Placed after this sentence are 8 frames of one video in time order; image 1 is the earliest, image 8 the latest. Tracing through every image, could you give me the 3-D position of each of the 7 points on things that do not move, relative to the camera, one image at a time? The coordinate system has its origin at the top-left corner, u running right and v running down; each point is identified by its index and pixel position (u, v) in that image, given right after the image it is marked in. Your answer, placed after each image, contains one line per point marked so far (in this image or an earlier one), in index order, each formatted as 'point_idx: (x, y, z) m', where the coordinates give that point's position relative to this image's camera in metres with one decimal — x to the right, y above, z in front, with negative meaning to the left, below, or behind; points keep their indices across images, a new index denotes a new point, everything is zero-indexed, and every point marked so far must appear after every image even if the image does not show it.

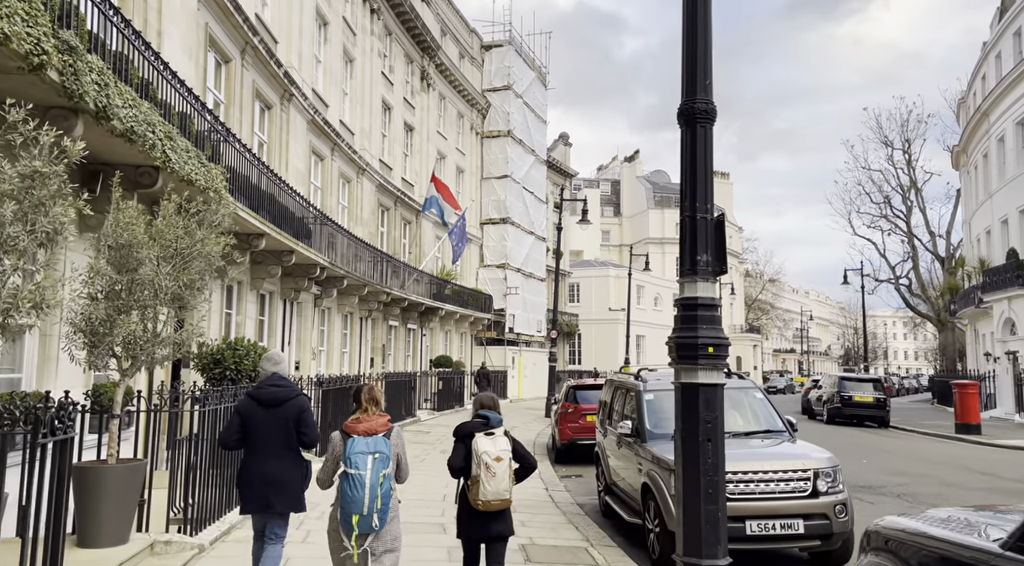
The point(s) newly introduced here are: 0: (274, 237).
0: (-4.3, +0.8, +15.1) m
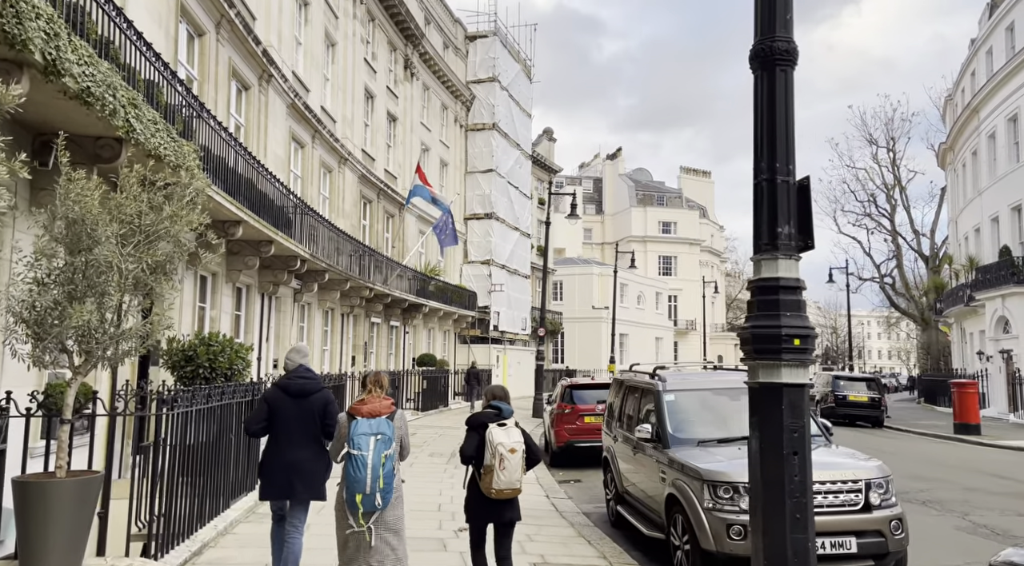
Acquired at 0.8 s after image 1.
0: (-4.4, +1.0, +14.0) m
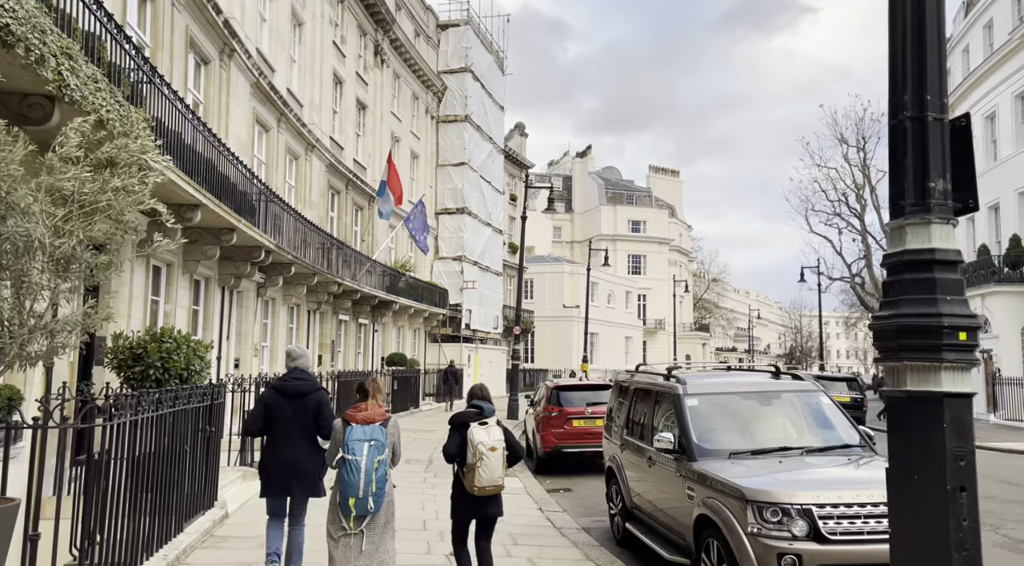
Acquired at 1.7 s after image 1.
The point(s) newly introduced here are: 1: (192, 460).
0: (-4.5, +1.1, +12.7) m
1: (-3.3, -1.8, +8.8) m
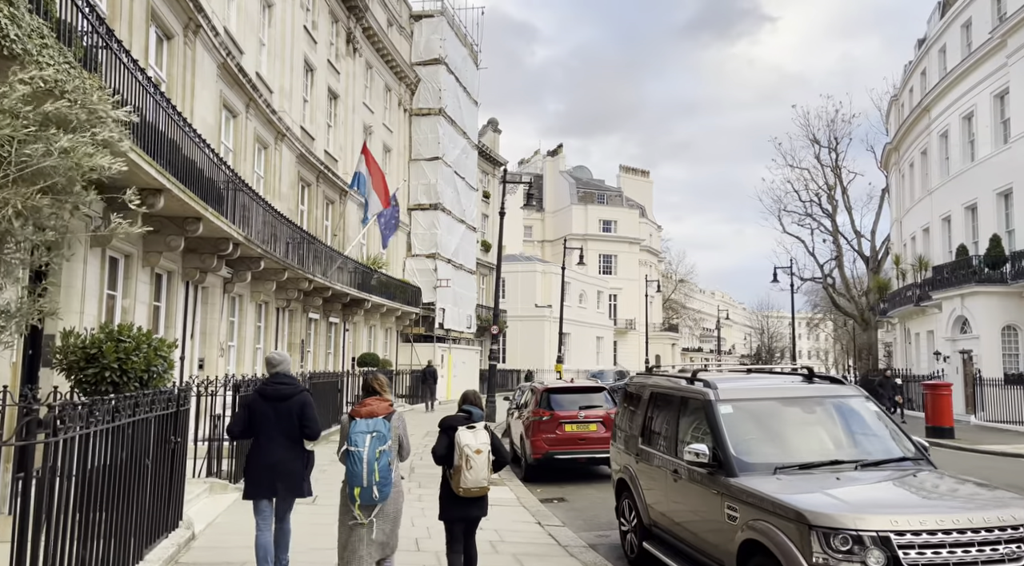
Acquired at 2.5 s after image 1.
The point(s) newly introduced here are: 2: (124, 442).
0: (-4.6, +1.2, +11.6) m
1: (-3.3, -1.8, +7.7) m
2: (-3.2, -1.3, +6.9) m
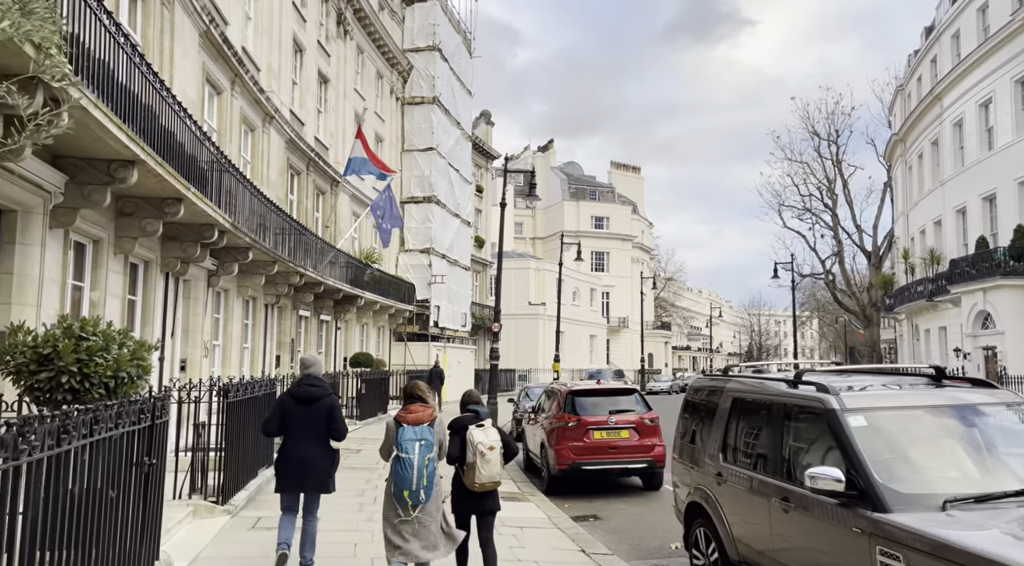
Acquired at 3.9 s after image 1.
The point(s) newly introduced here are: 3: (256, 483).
0: (-4.3, +1.3, +9.9) m
1: (-2.8, -1.6, +6.1) m
2: (-2.7, -1.2, +5.3) m
3: (-3.7, -2.9, +12.1) m
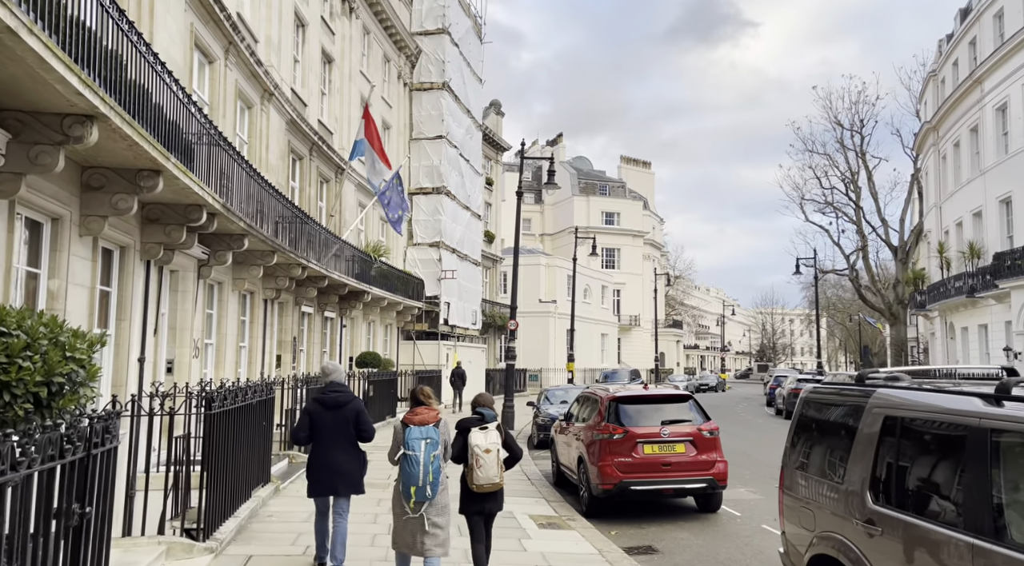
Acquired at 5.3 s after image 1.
0: (-3.8, +1.5, +8.1) m
1: (-2.4, -1.5, +4.3) m
2: (-2.3, -1.0, +3.5) m
3: (-3.3, -2.8, +10.3) m
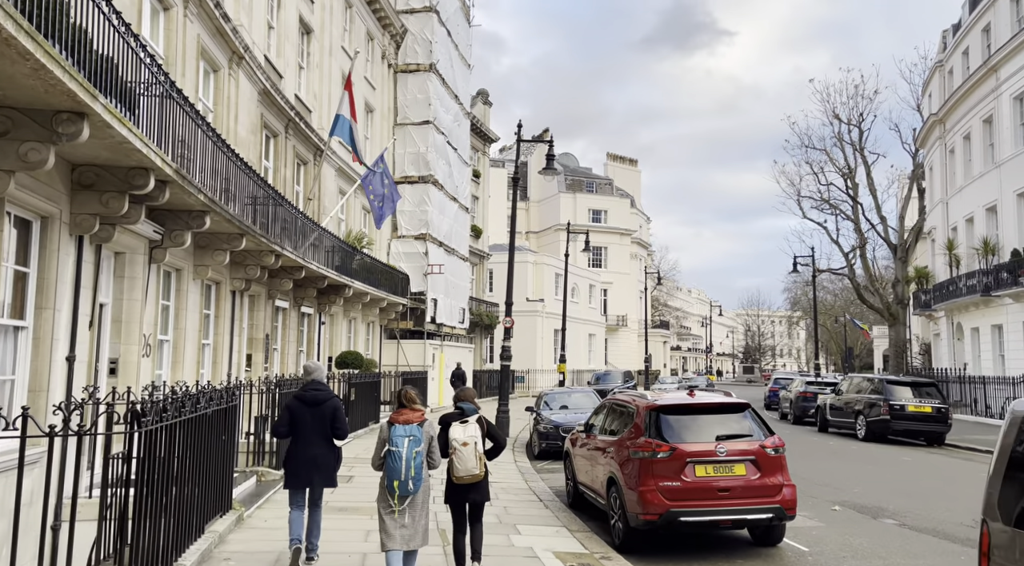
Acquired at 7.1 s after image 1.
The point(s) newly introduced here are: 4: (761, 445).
0: (-3.5, +1.7, +5.9) m
1: (-2.0, -1.3, +2.1) m
2: (-1.9, -0.8, +1.3) m
3: (-3.0, -2.6, +8.1) m
4: (+2.7, -1.8, +9.2) m
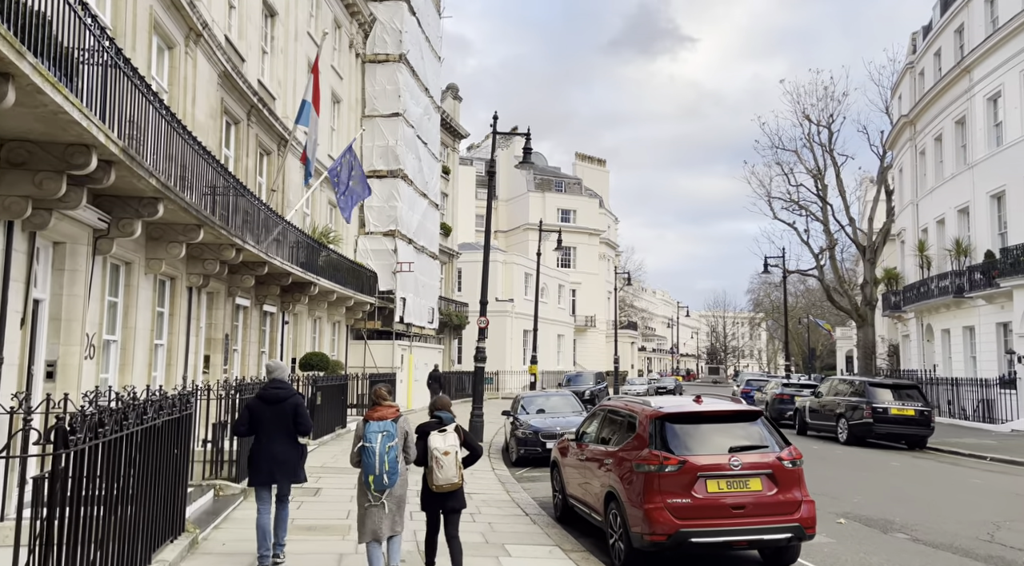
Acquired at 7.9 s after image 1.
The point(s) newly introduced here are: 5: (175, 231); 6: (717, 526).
0: (-3.4, +1.8, +4.8) m
1: (-1.8, -1.2, +1.0) m
2: (-1.6, -0.7, +0.2) m
3: (-3.1, -2.5, +7.0) m
4: (+2.6, -1.7, +8.3) m
5: (-5.2, +0.8, +13.0) m
6: (+1.9, -2.3, +7.9) m
